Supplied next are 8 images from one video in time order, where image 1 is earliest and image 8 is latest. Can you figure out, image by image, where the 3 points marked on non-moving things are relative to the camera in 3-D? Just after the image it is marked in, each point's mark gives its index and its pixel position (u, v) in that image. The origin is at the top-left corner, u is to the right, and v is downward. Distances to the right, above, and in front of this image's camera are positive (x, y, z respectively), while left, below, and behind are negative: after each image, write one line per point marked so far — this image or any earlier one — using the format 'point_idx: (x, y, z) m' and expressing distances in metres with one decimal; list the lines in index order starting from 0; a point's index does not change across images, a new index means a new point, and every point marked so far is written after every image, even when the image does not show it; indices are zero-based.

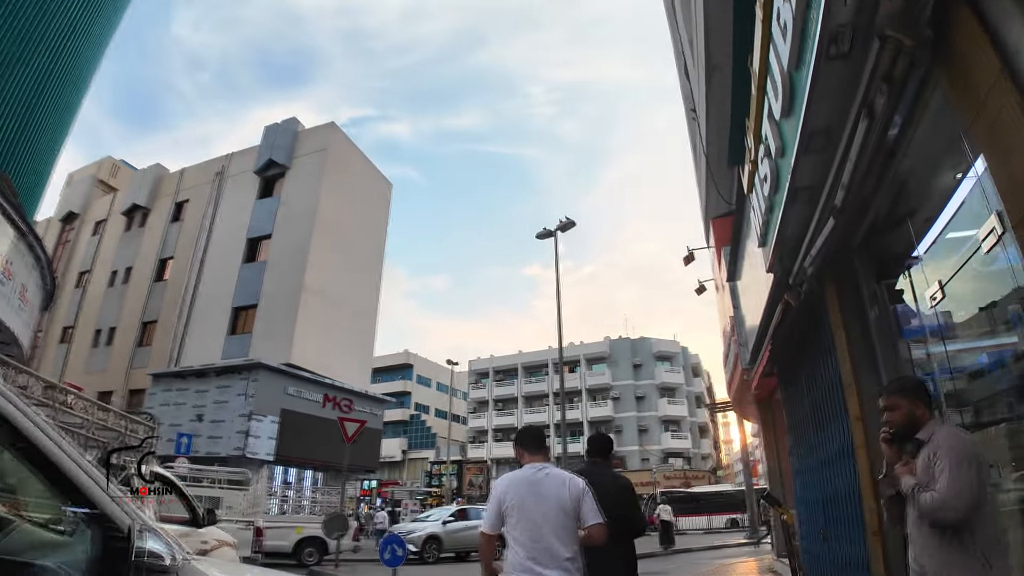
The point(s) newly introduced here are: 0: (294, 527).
0: (-5.3, -5.8, +14.2) m
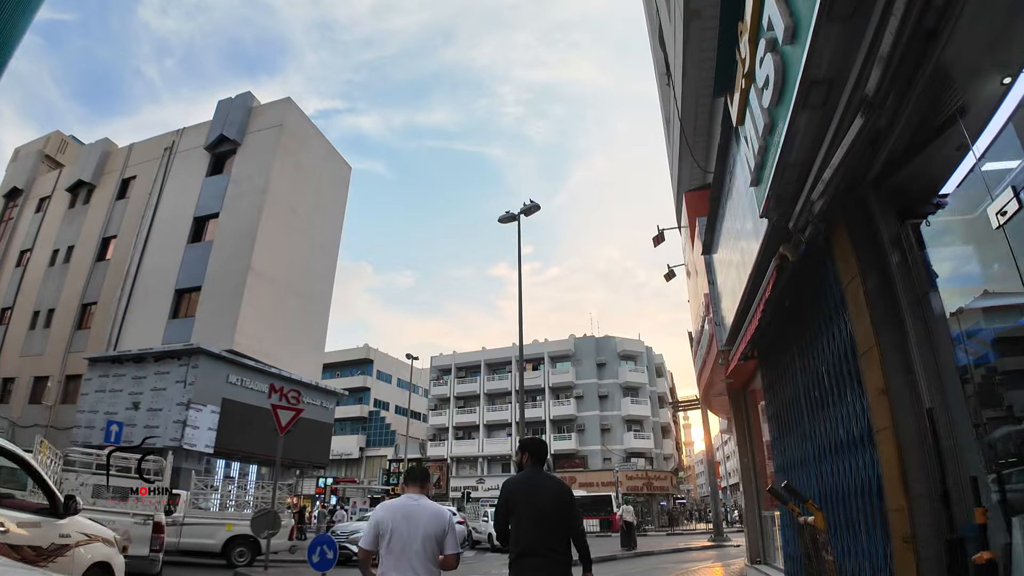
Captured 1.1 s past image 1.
0: (-6.4, -5.2, +12.9) m
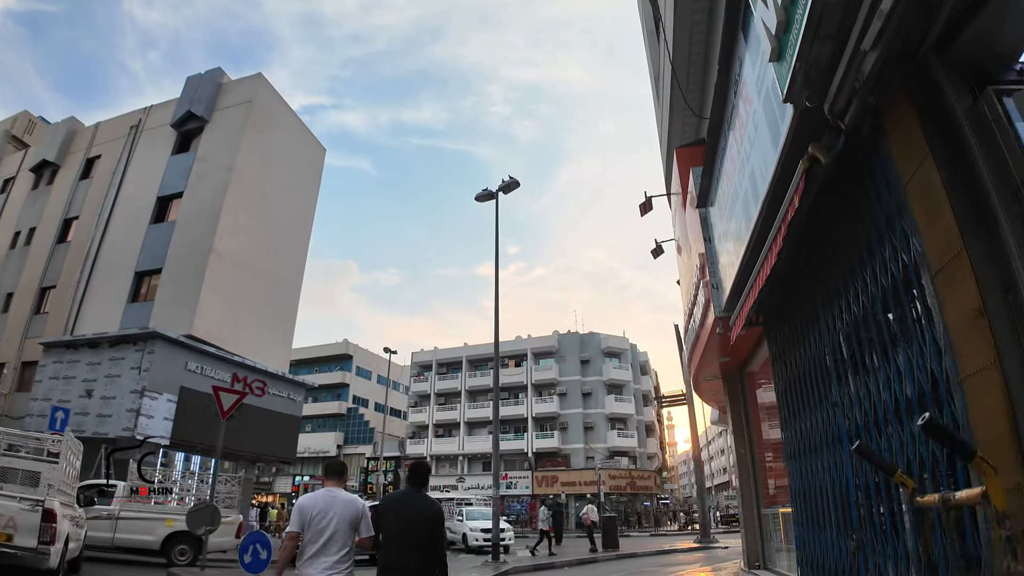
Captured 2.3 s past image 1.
0: (-7.0, -4.7, +11.6) m
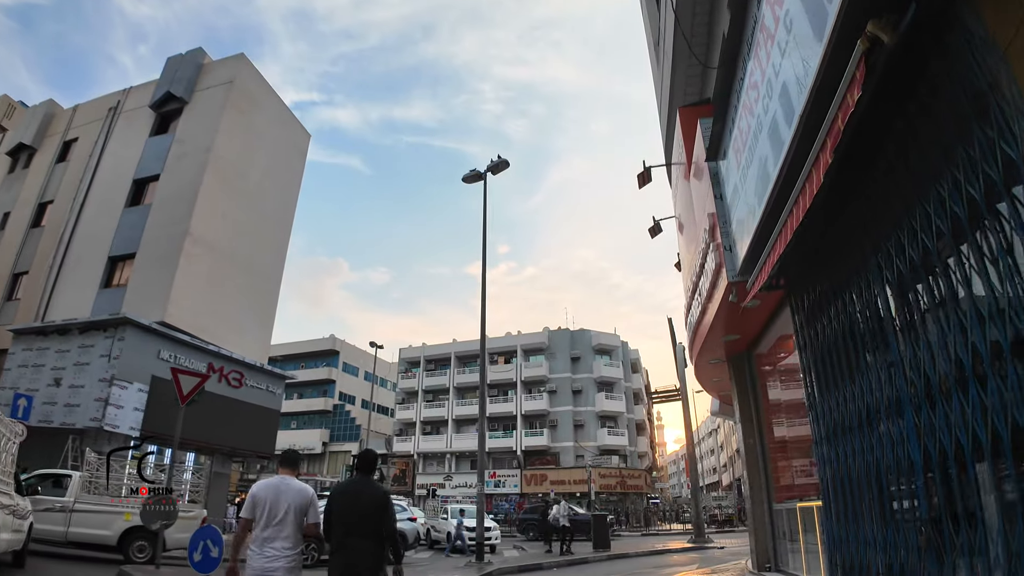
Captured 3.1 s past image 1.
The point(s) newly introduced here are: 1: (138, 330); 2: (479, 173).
0: (-7.3, -4.2, +10.8) m
1: (-11.2, -1.3, +17.2) m
2: (-0.9, +3.0, +14.9) m
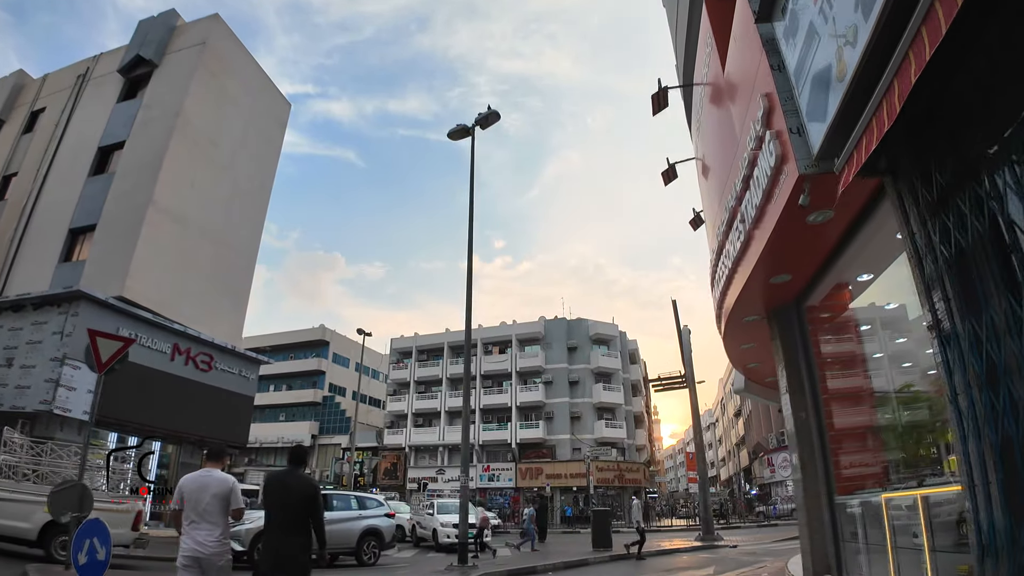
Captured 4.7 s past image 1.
0: (-7.5, -3.5, +9.2) m
1: (-11.4, -0.5, +15.6) m
2: (-1.0, +3.7, +13.3) m
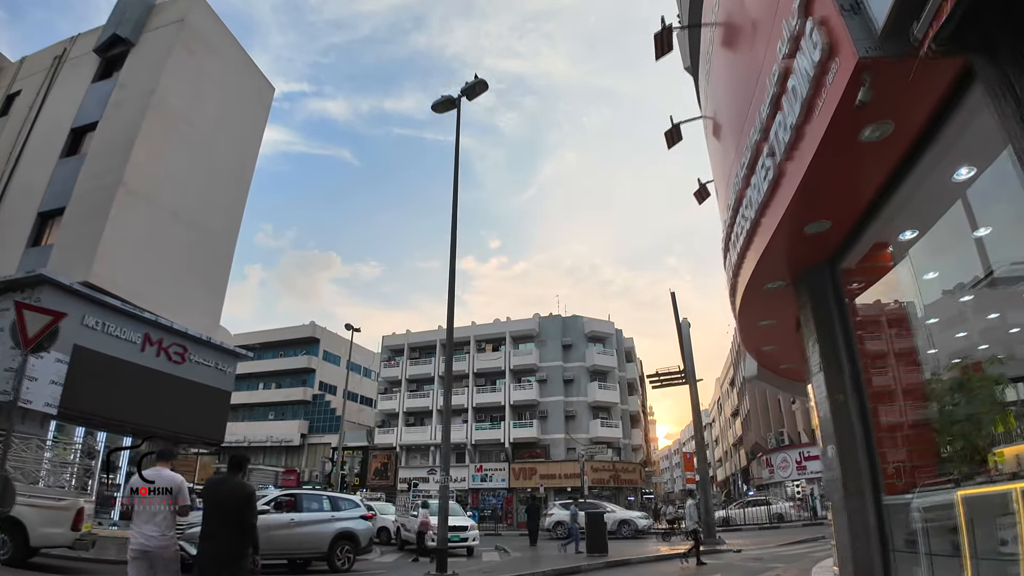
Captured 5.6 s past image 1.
0: (-7.7, -3.1, +8.2) m
1: (-11.6, -0.1, +14.6) m
2: (-1.2, +4.0, +12.4) m
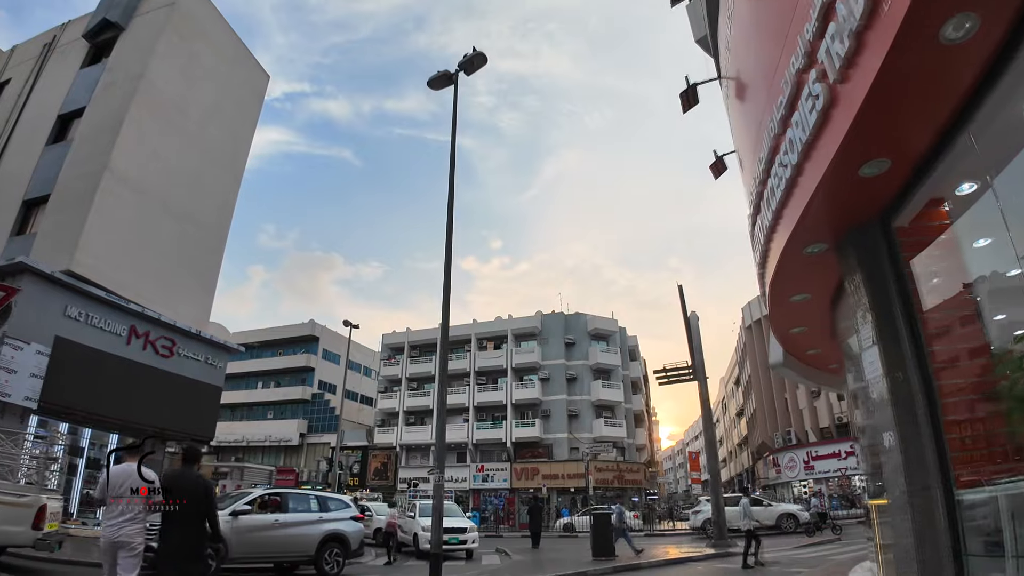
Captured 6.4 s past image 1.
0: (-7.6, -2.8, +7.5) m
1: (-11.6, +0.2, +13.9) m
2: (-1.2, +4.3, +11.7) m
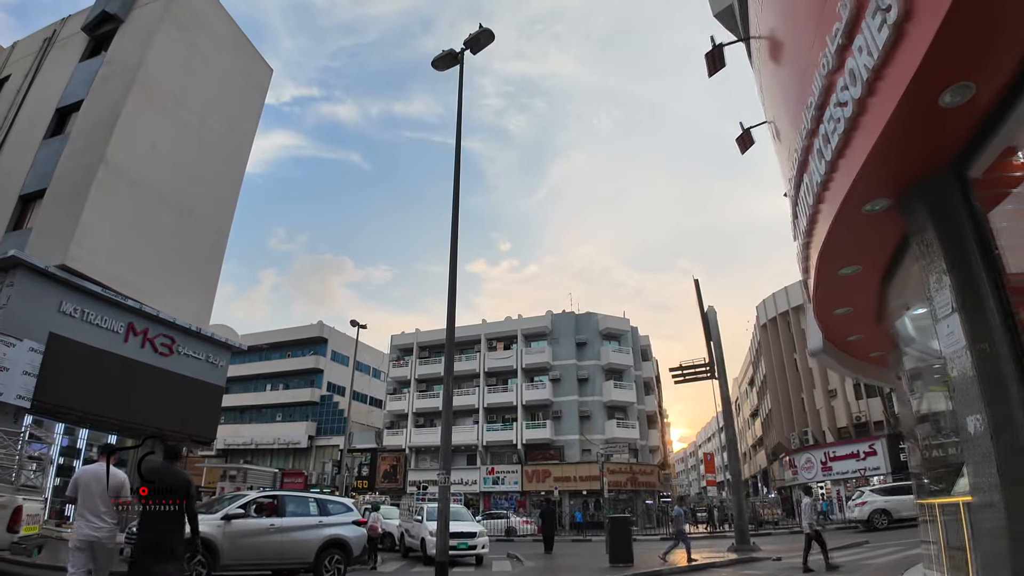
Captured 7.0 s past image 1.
0: (-7.5, -2.7, +7.0) m
1: (-11.3, +0.3, +13.5) m
2: (-1.0, +4.5, +11.1) m
